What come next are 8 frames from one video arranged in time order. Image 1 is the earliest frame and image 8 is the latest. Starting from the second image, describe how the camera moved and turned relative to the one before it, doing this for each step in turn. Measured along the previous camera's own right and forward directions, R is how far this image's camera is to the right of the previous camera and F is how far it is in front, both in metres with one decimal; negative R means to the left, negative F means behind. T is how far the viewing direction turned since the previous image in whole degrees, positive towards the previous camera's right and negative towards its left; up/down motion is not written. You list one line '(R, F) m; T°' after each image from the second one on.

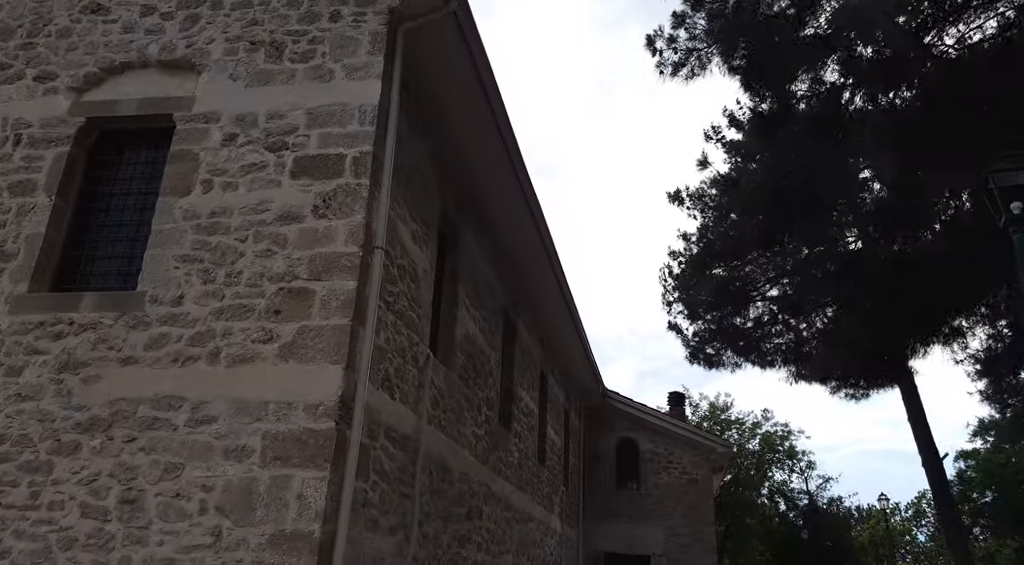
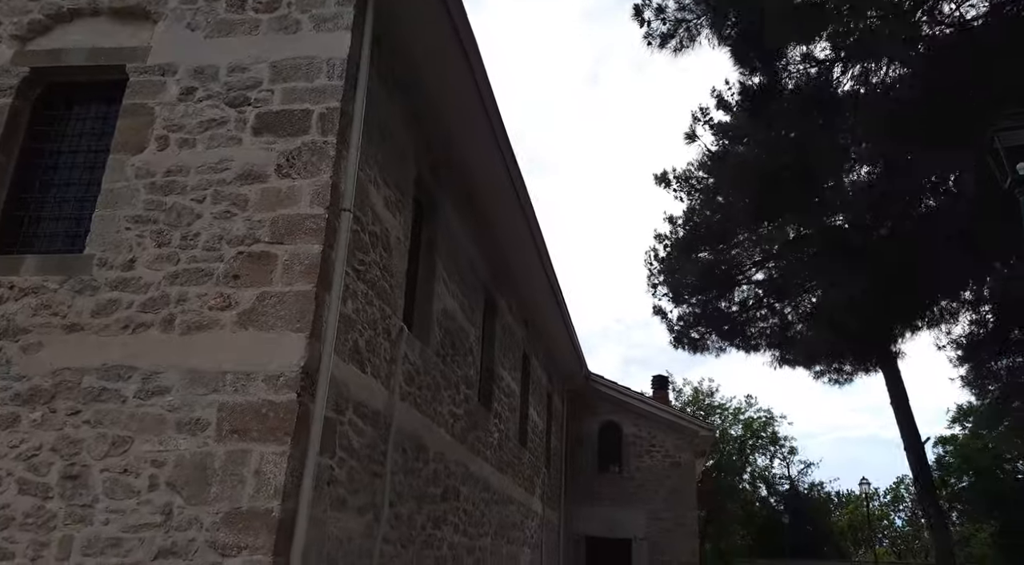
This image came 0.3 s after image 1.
(+0.1, +0.2) m; +1°
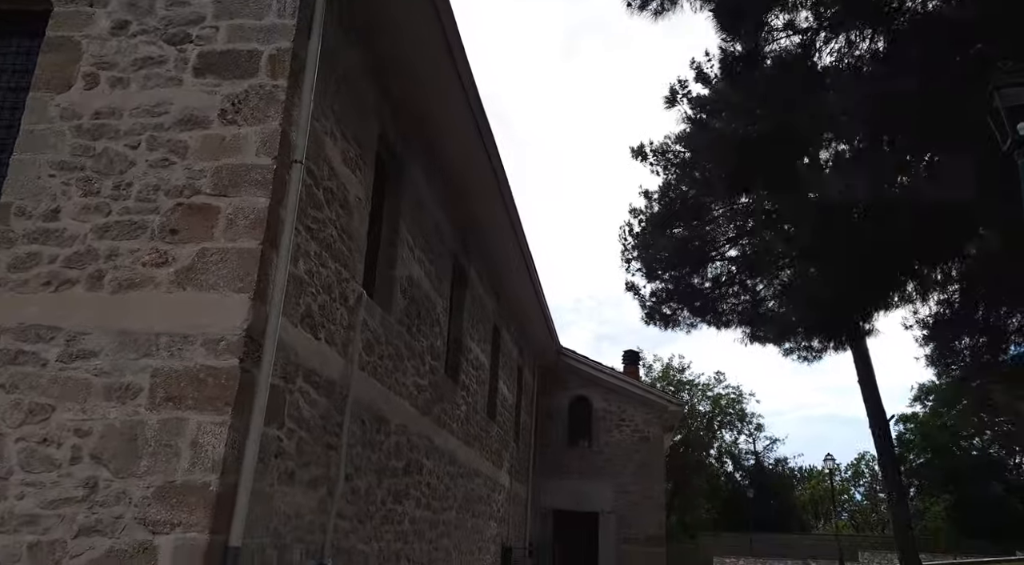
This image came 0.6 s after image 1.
(0.0, +0.2) m; +2°
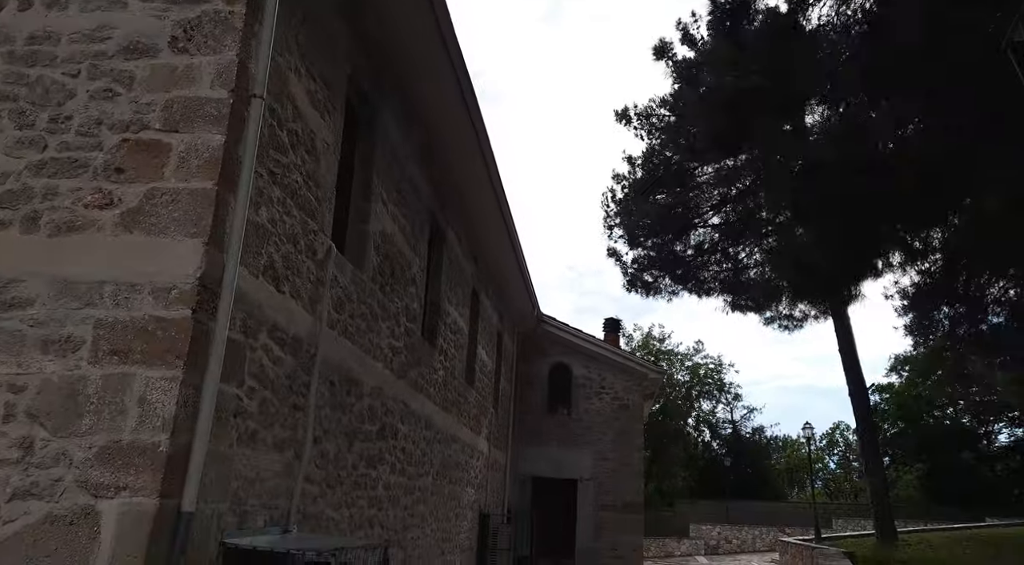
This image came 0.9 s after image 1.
(0.0, +0.2) m; +2°
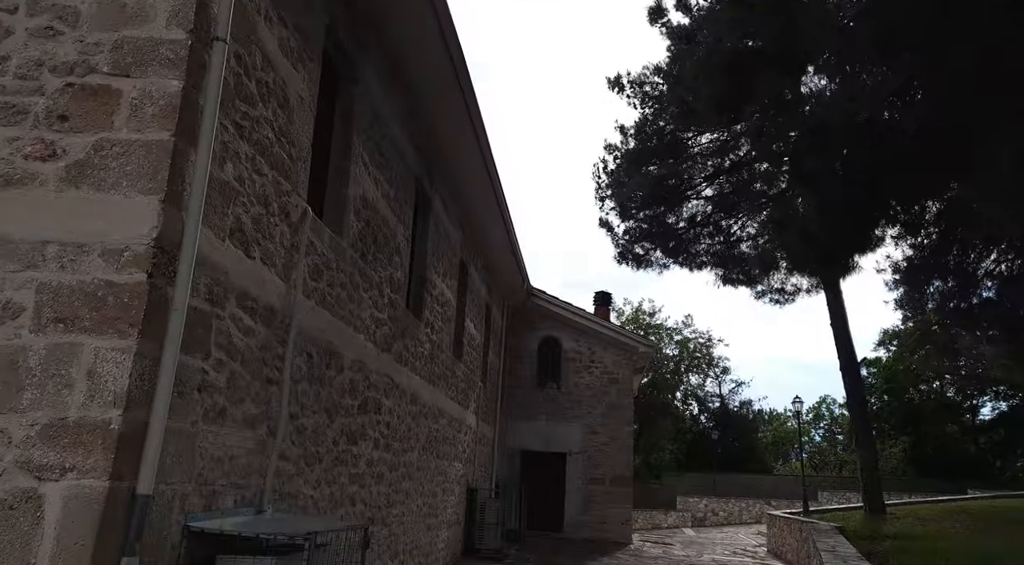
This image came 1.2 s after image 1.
(0.0, +0.2) m; +1°
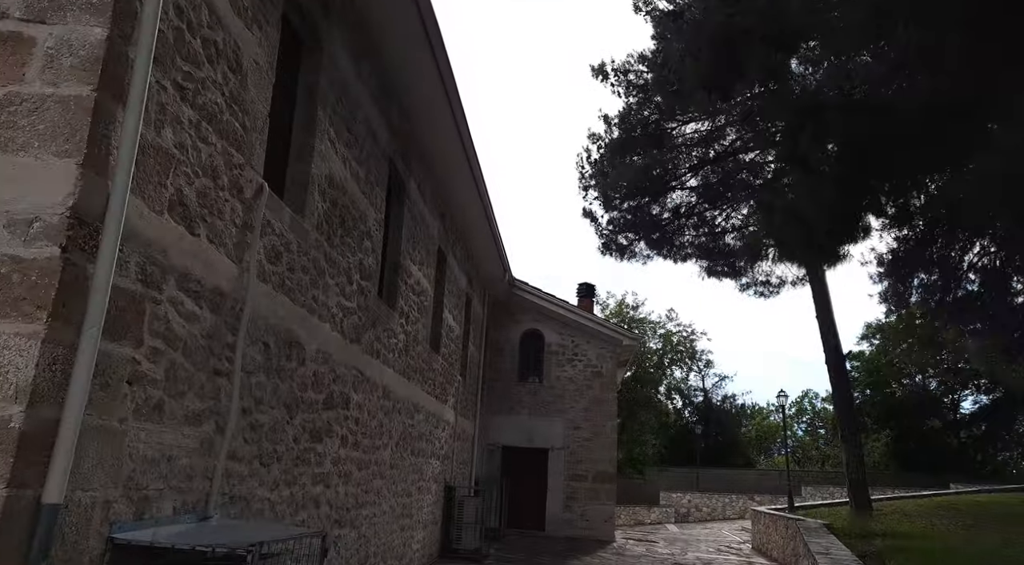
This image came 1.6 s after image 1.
(0.0, +0.3) m; +1°
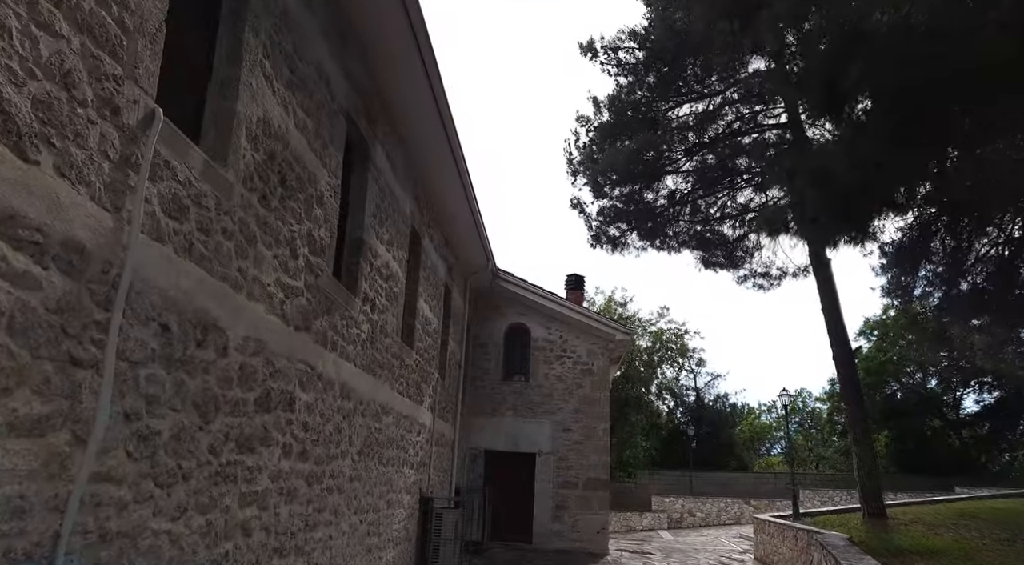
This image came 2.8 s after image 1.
(0.0, +0.8) m; +1°
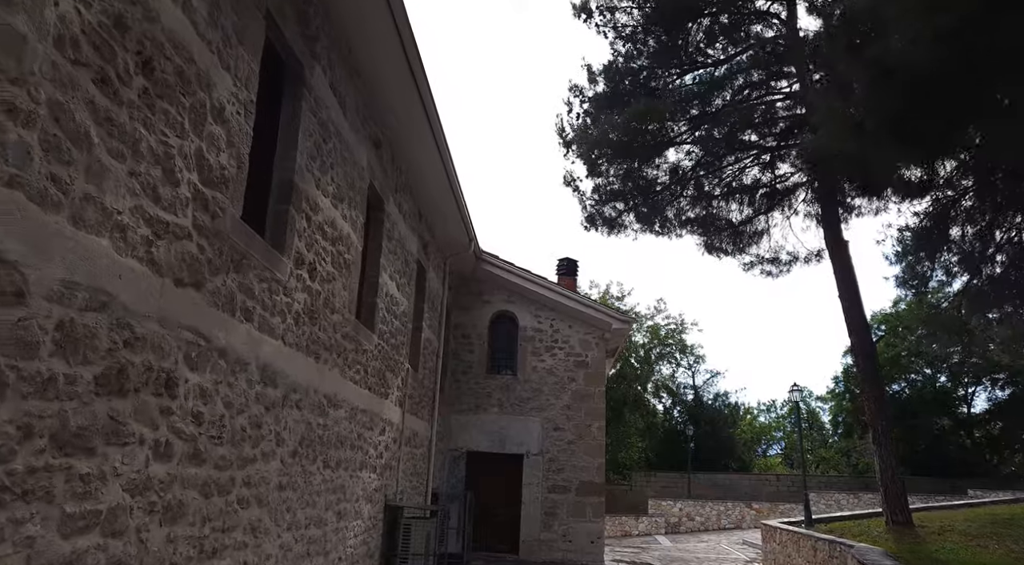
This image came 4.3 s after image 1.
(+0.1, +1.0) m; 0°
